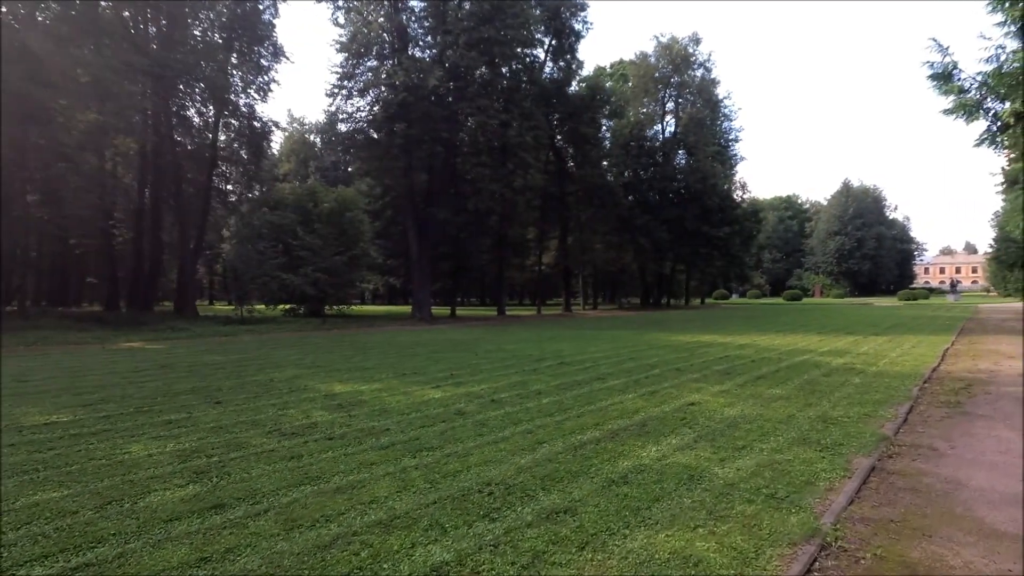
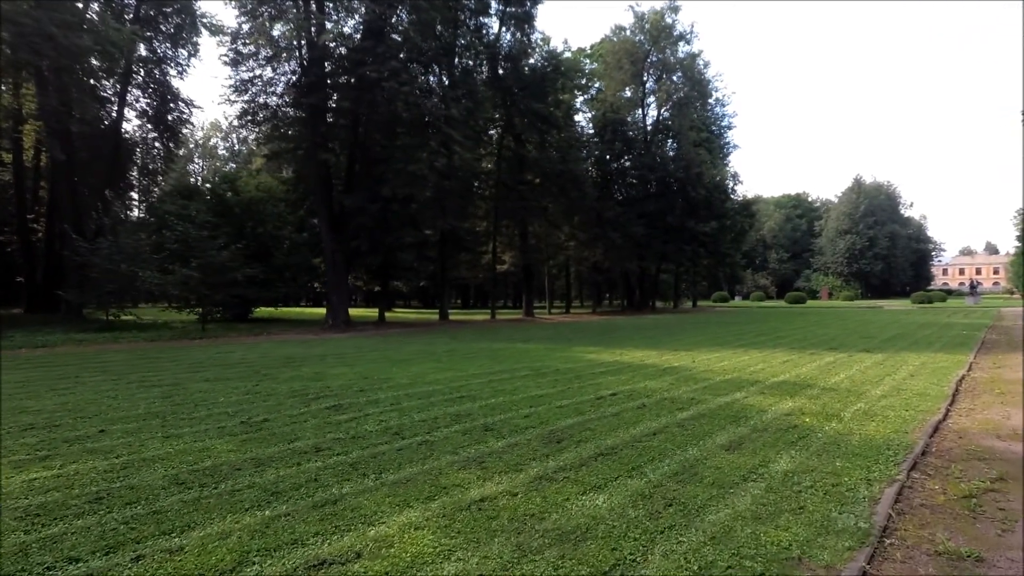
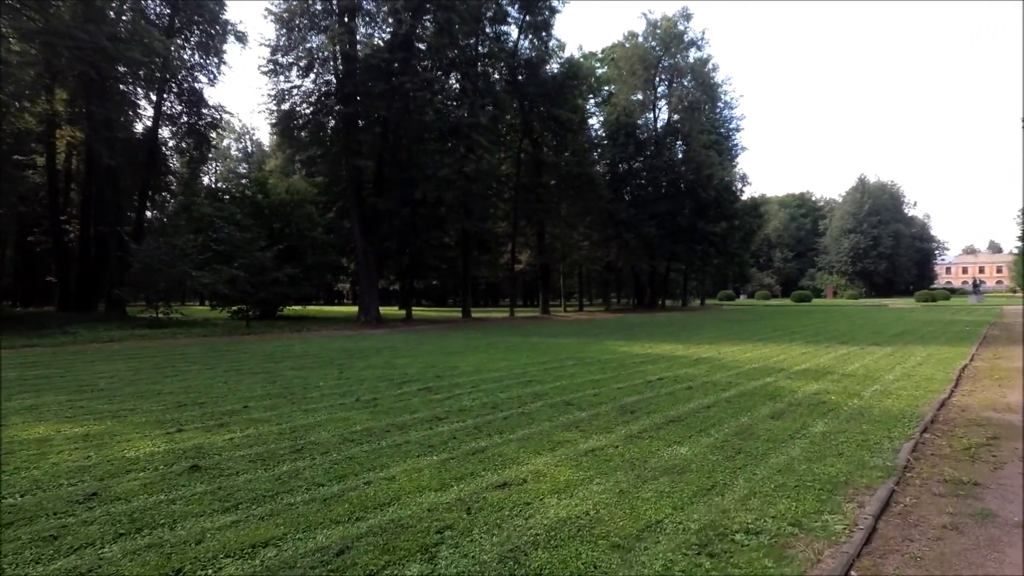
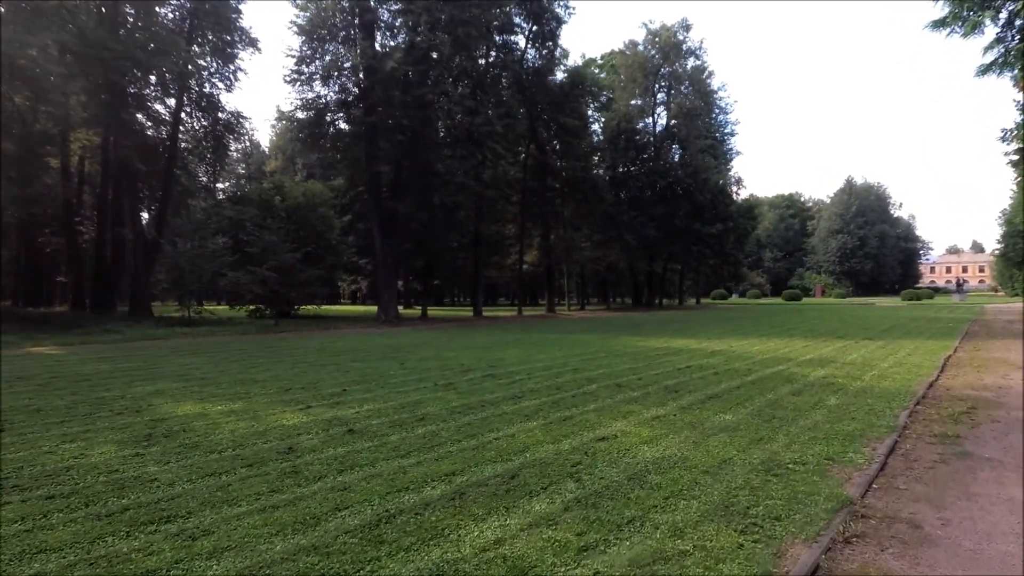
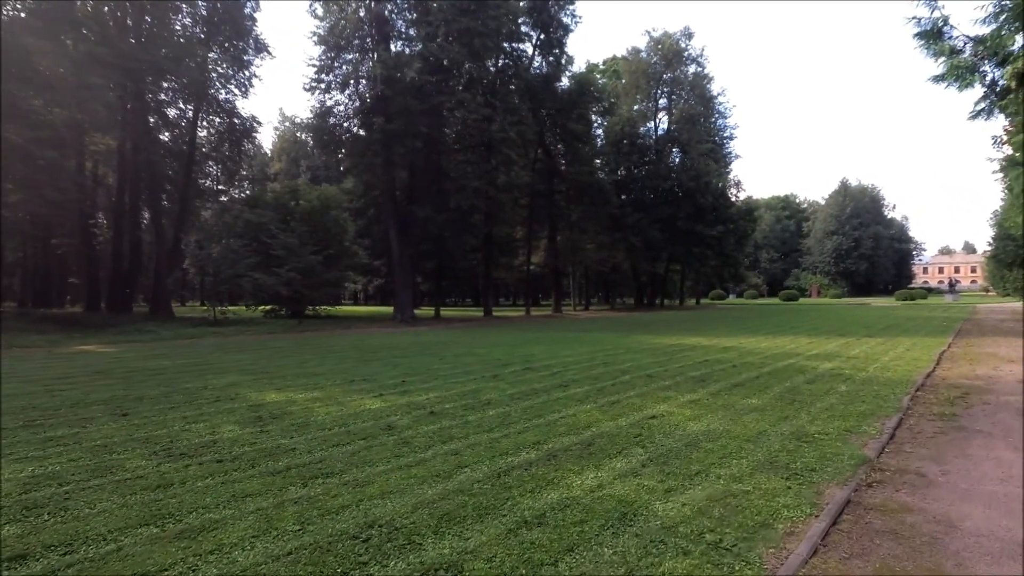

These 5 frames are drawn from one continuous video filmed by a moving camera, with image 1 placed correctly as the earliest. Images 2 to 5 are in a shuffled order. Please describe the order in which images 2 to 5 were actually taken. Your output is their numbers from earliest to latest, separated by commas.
5, 4, 3, 2
